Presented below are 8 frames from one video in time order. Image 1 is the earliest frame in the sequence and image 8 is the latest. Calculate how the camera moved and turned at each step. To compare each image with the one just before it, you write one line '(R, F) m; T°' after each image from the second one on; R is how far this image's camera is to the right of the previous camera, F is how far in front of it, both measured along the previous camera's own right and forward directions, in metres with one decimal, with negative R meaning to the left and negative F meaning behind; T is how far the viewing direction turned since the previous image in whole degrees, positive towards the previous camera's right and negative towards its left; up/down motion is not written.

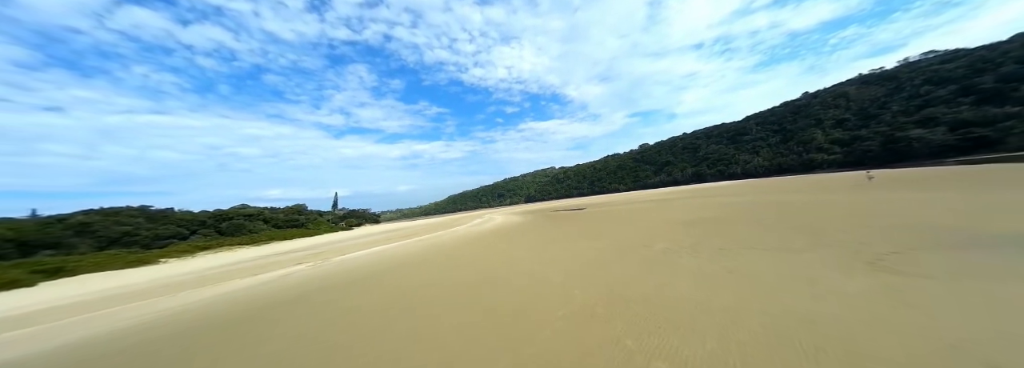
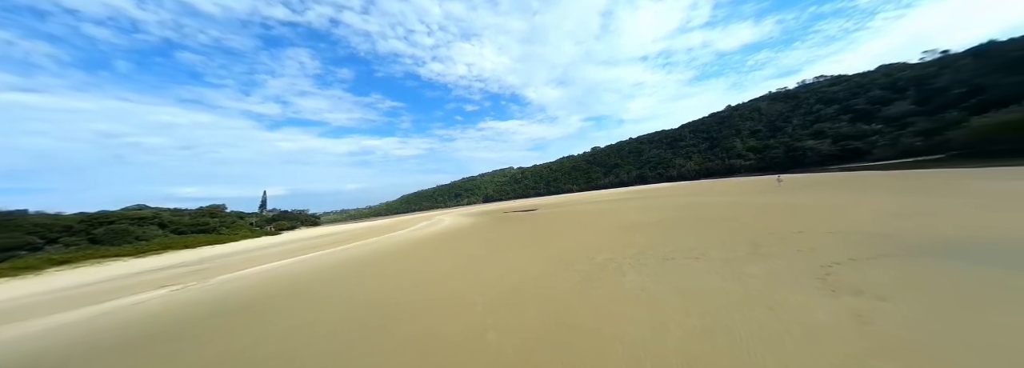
(+1.2, +1.6) m; +9°
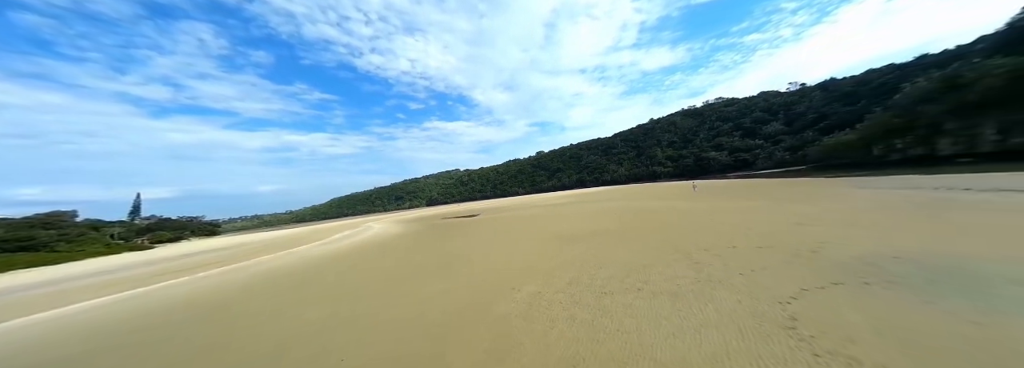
(+1.1, +1.7) m; +12°
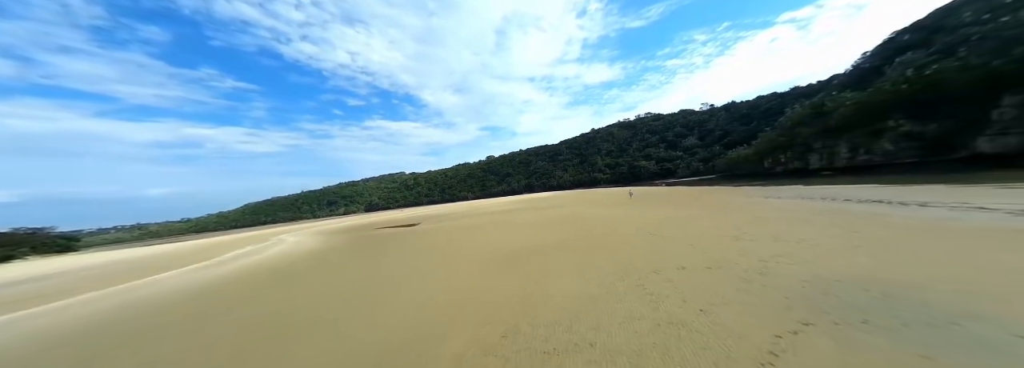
(+0.6, +1.3) m; +12°
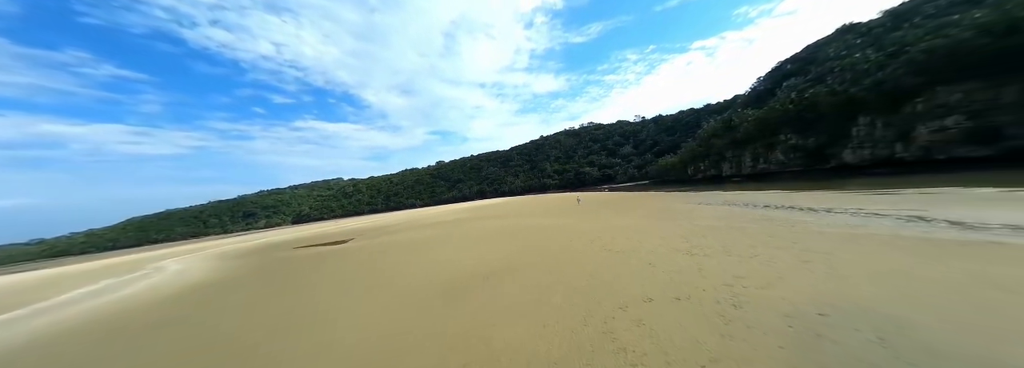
(+0.5, +1.0) m; +11°
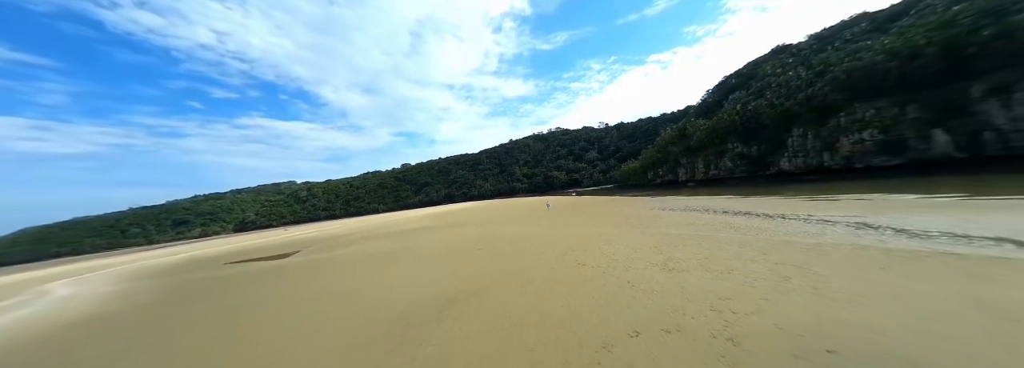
(+0.3, +0.6) m; +7°
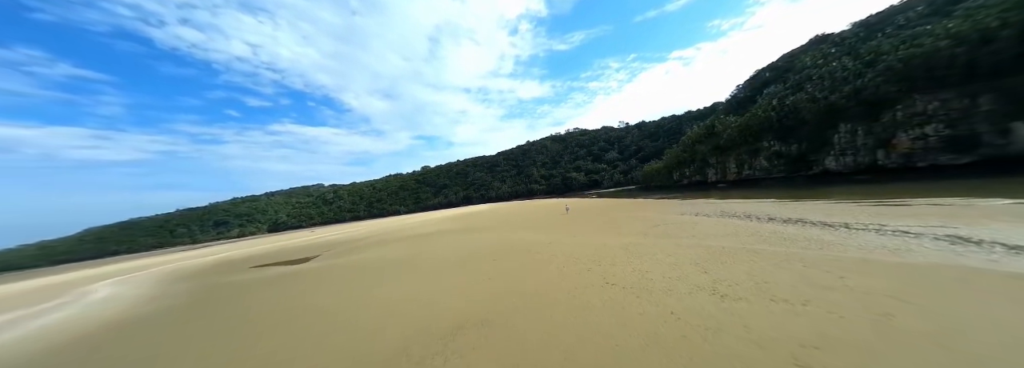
(-0.2, -0.1) m; -4°
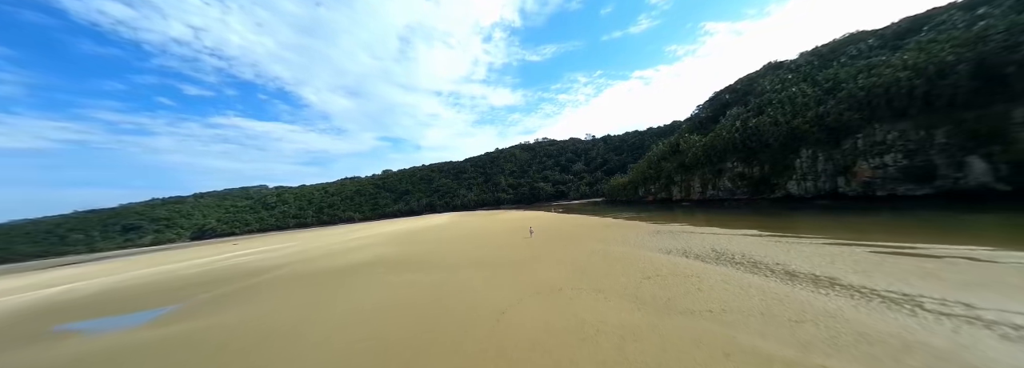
(+0.5, +1.5) m; +7°
